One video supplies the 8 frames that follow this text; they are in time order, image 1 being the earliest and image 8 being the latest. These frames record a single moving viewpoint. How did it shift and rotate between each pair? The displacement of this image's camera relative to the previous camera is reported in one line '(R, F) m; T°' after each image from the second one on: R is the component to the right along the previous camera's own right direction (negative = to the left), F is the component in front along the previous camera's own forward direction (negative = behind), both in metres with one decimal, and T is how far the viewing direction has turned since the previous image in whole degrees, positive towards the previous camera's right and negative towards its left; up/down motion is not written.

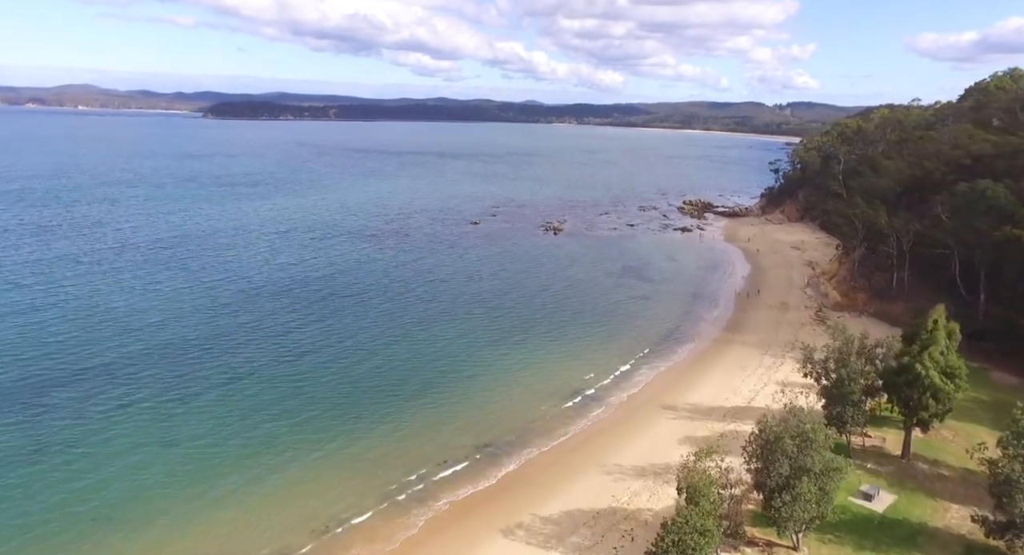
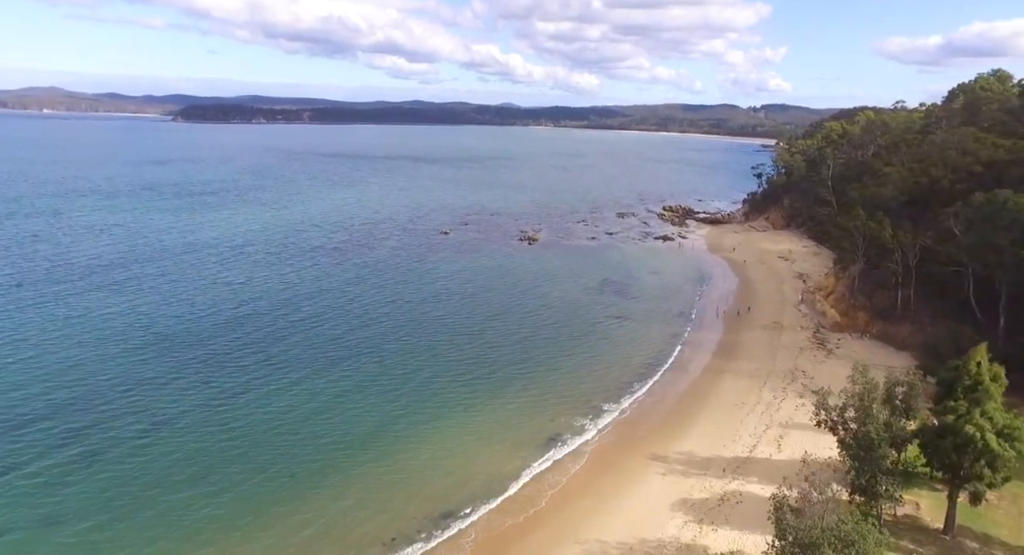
(+0.7, +4.3) m; +2°
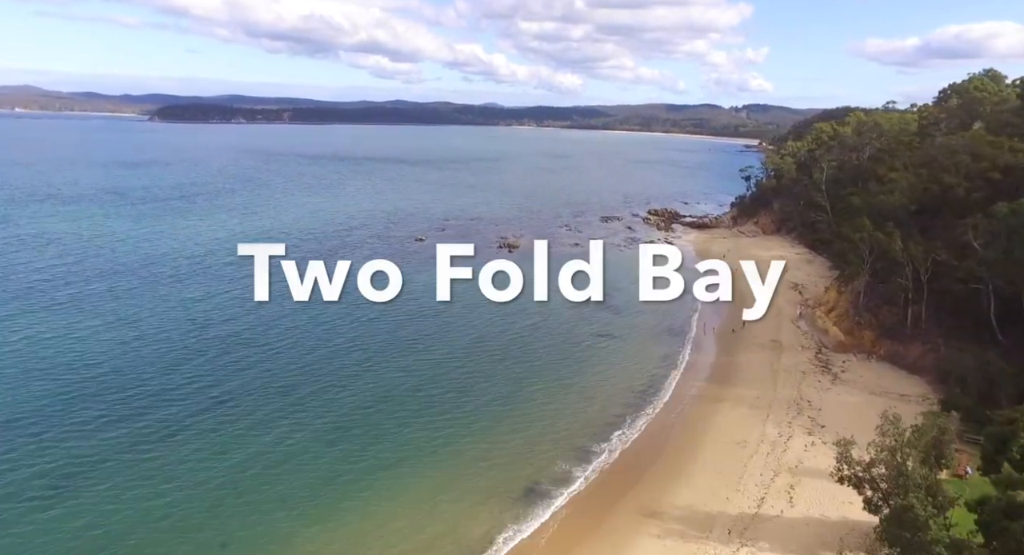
(+0.6, +3.6) m; +1°
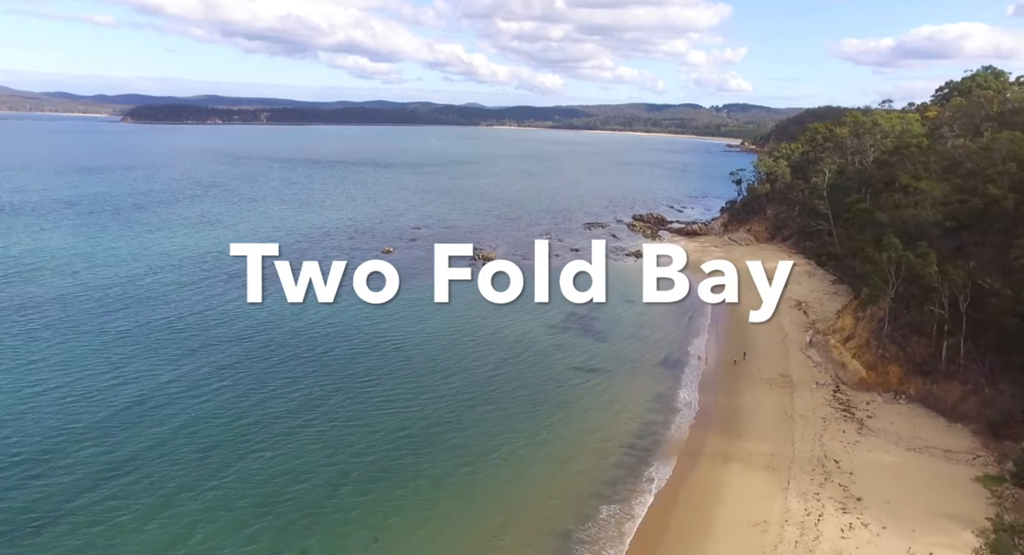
(+0.8, +5.5) m; +2°
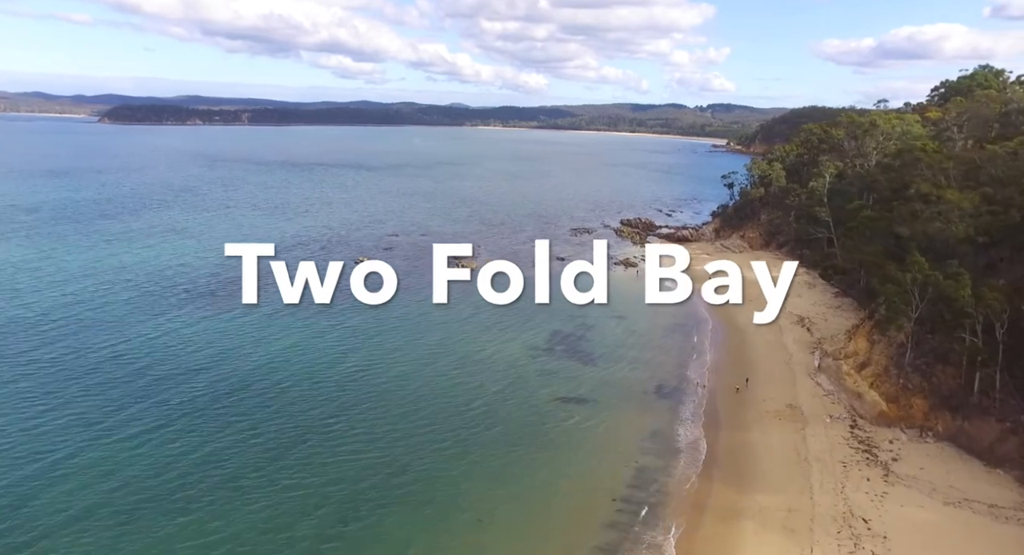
(+0.4, +3.7) m; +1°
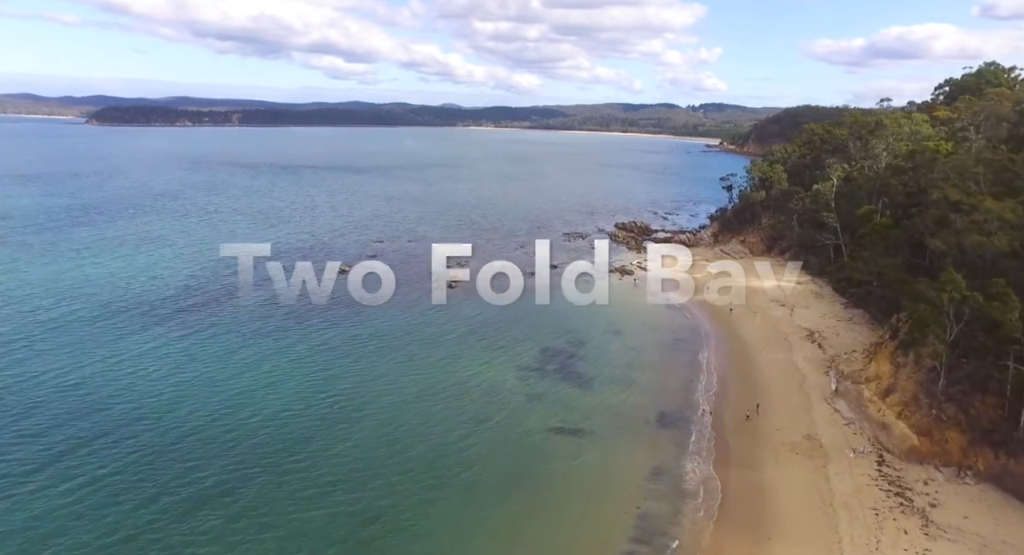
(+0.3, +3.1) m; +1°
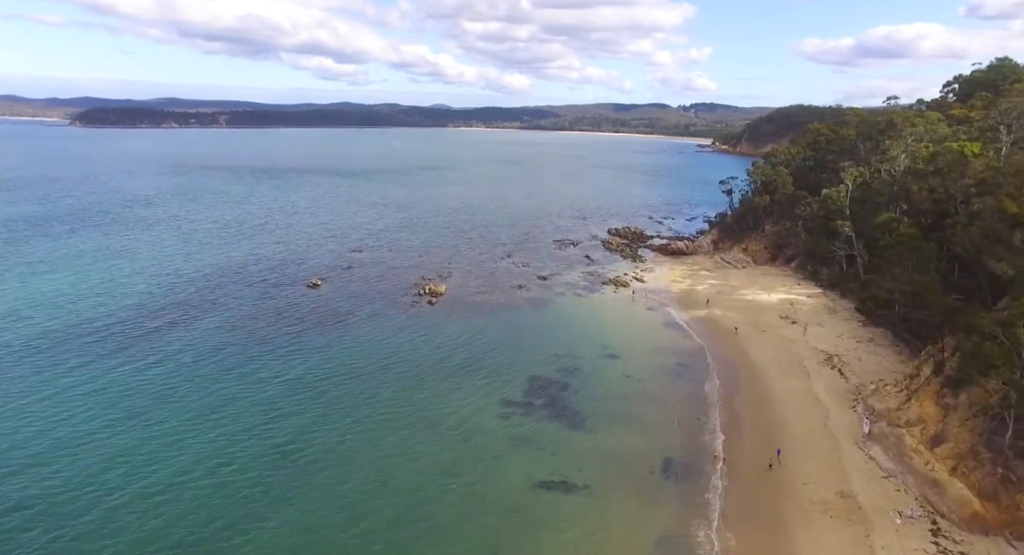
(+0.5, +4.4) m; +1°
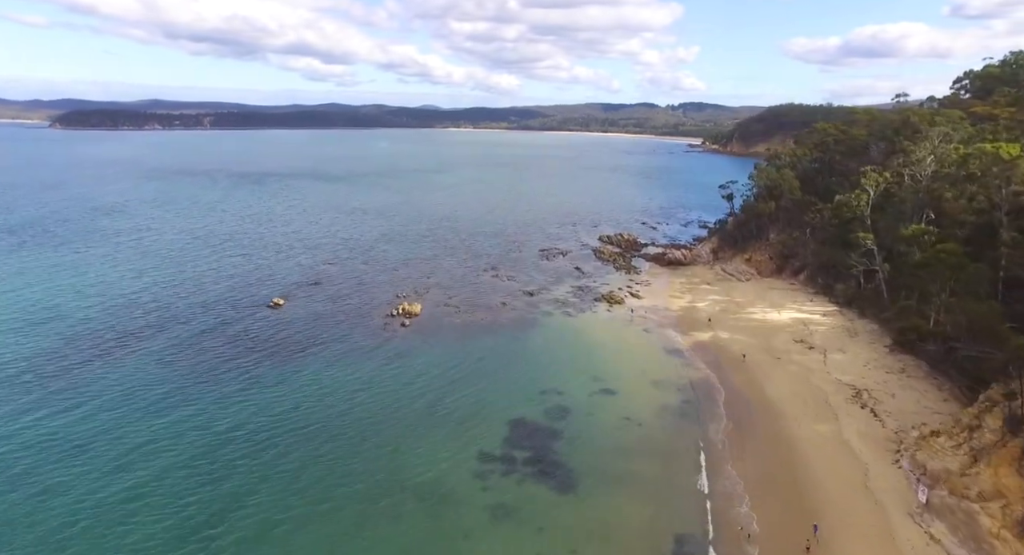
(+0.6, +5.1) m; +1°
